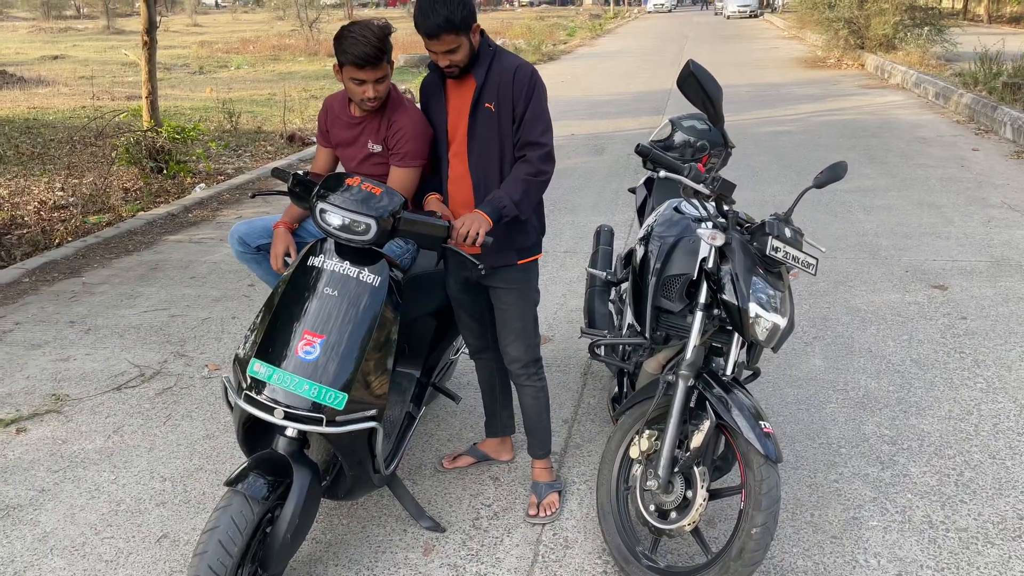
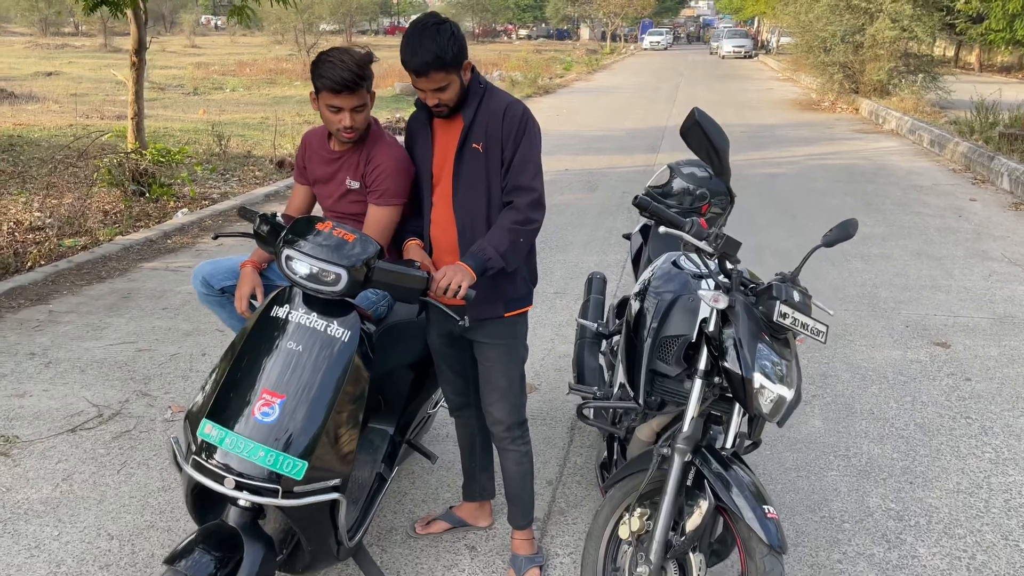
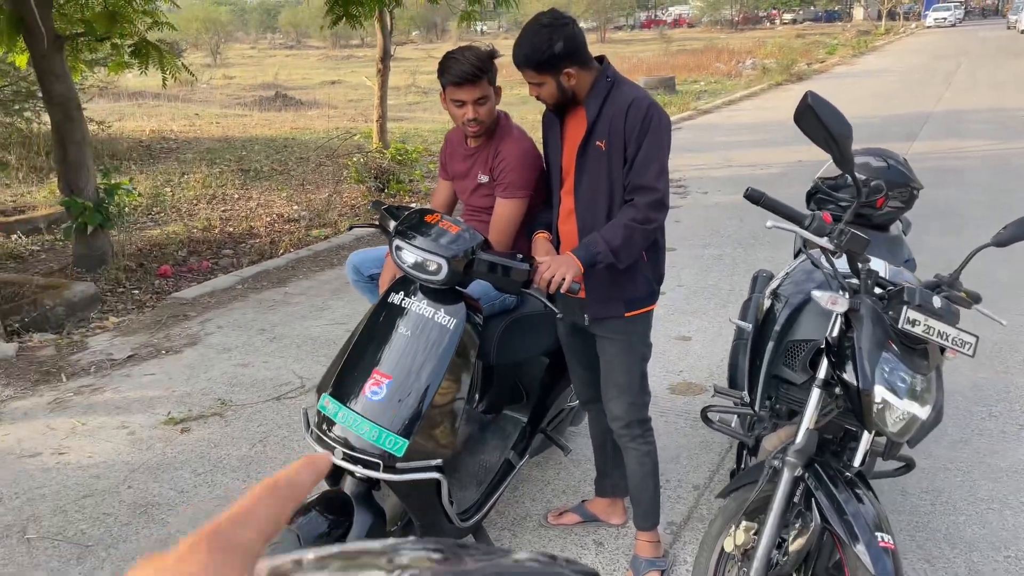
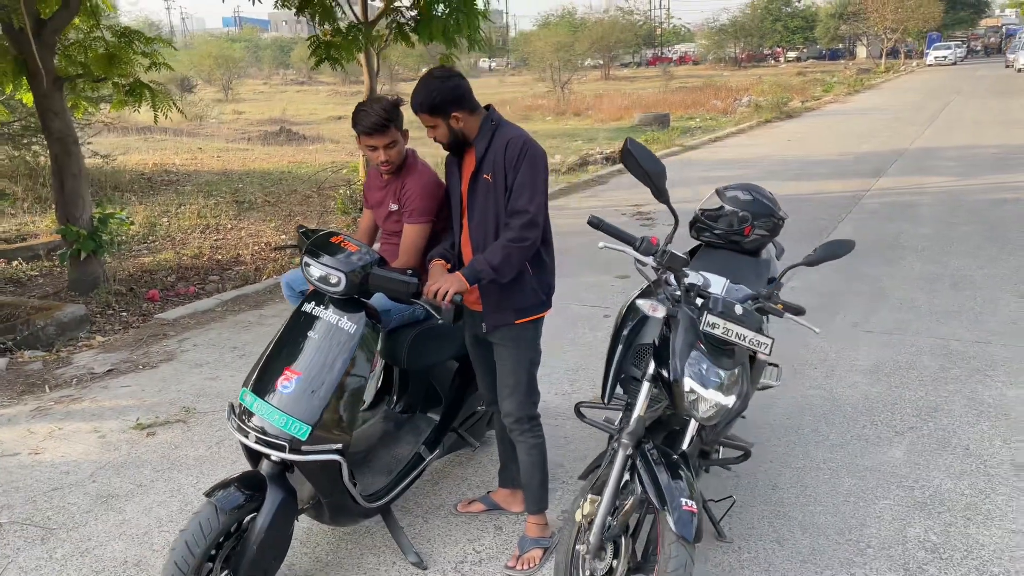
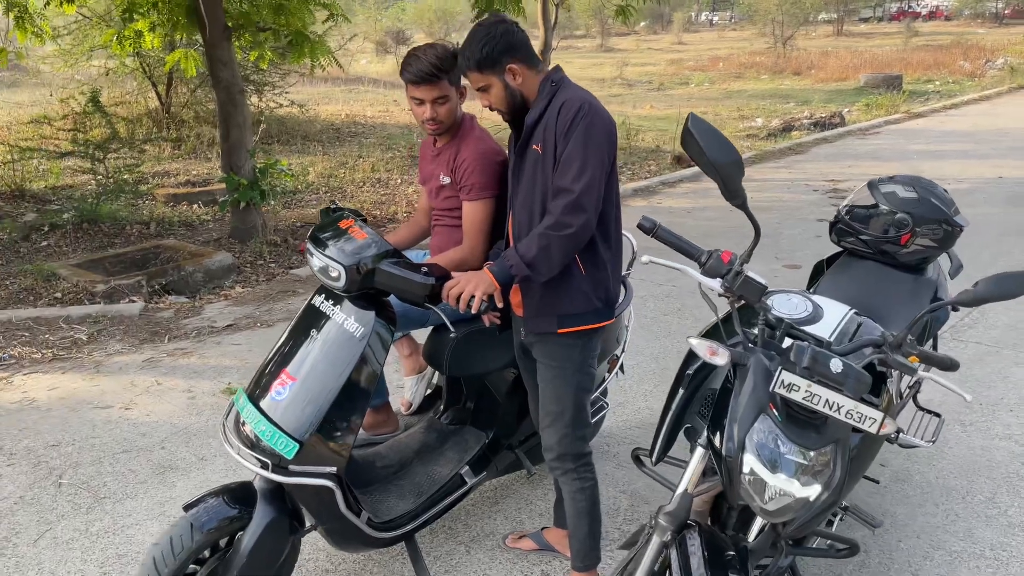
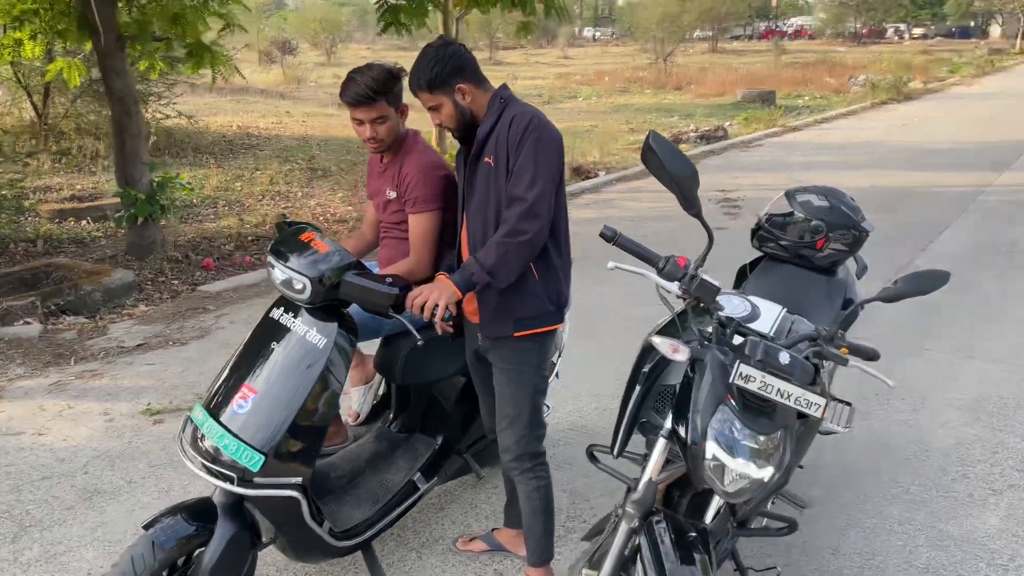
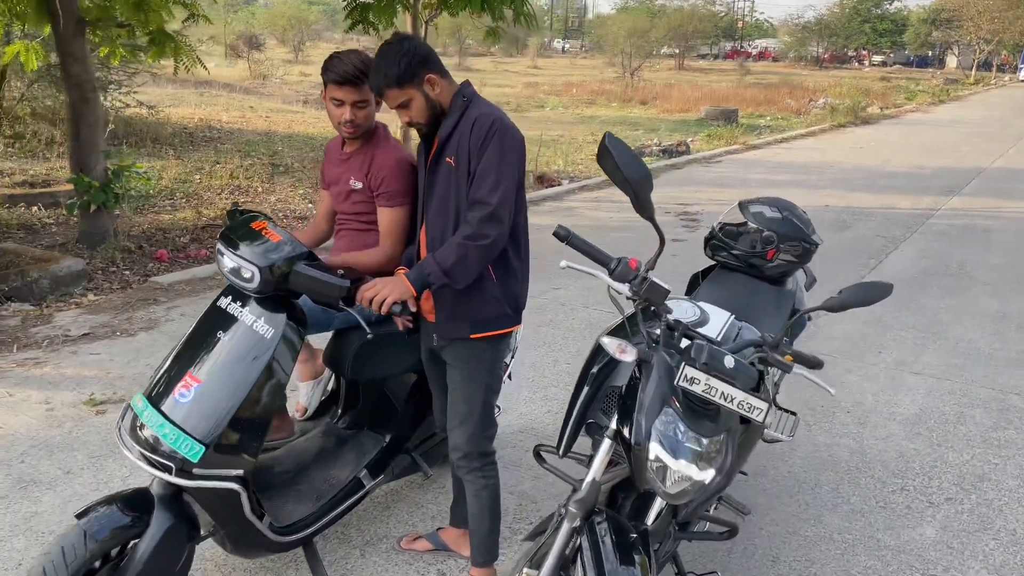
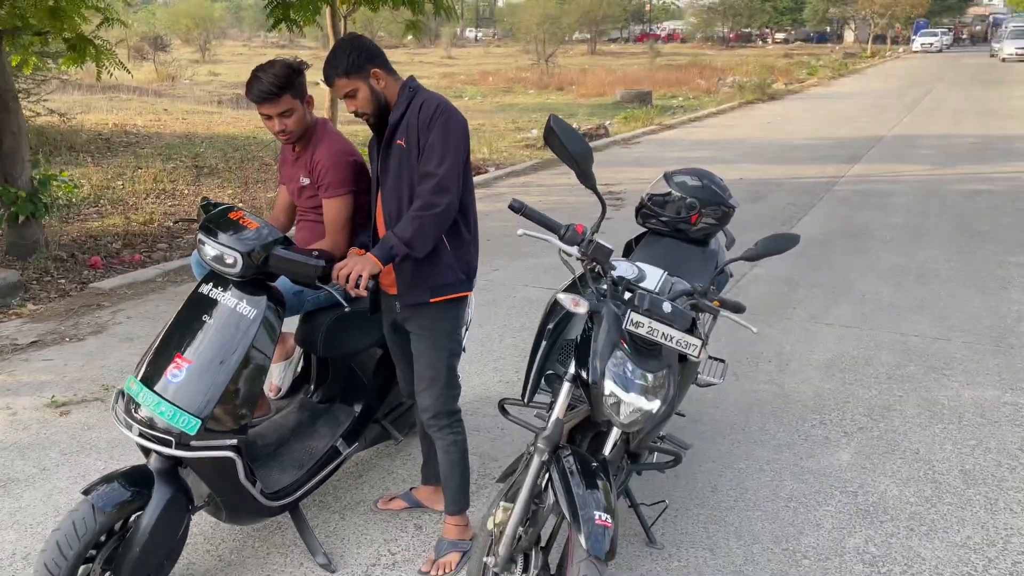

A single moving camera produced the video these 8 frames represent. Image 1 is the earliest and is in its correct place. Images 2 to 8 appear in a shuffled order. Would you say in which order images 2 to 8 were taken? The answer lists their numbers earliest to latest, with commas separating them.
2, 3, 4, 7, 5, 6, 8
